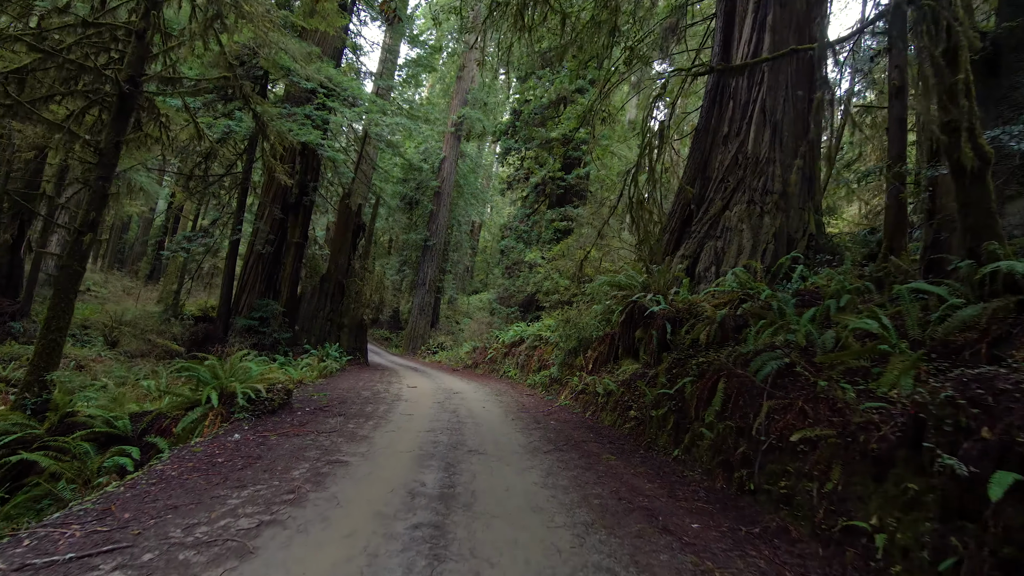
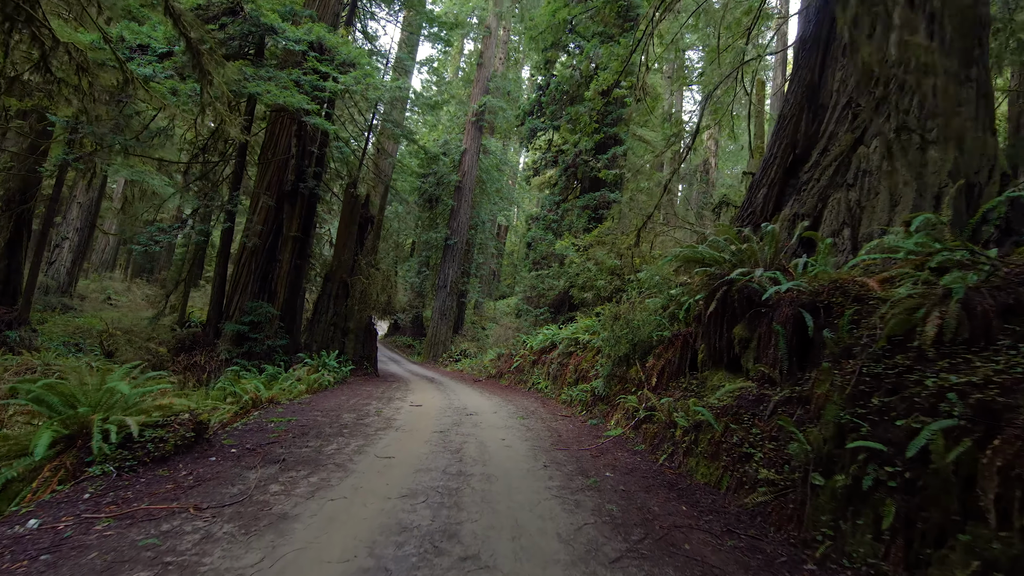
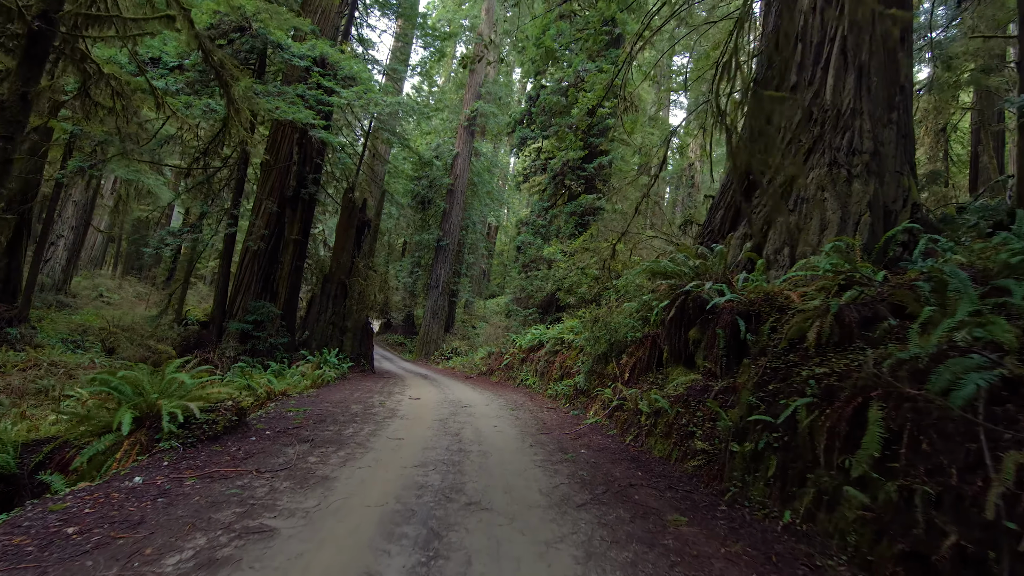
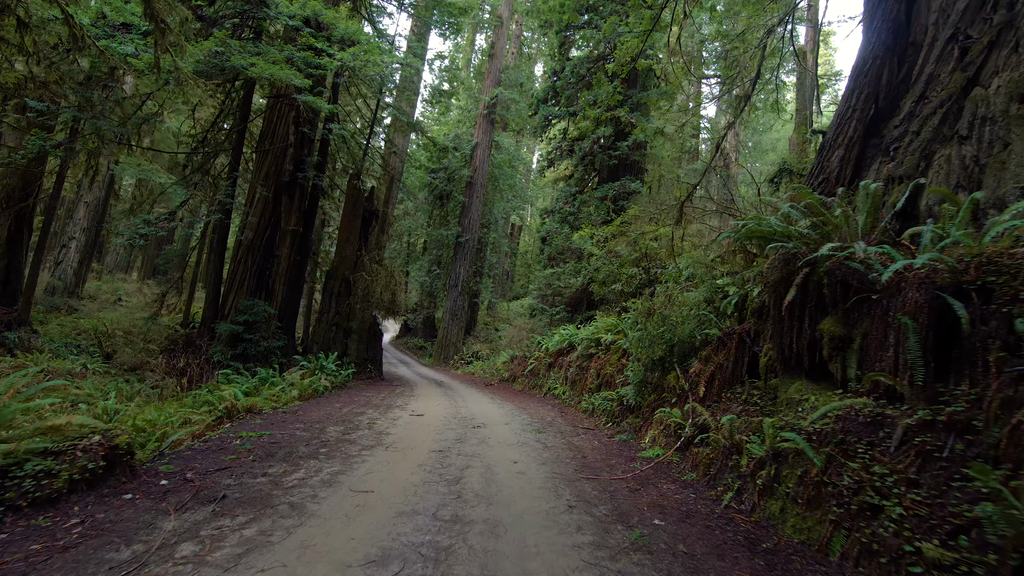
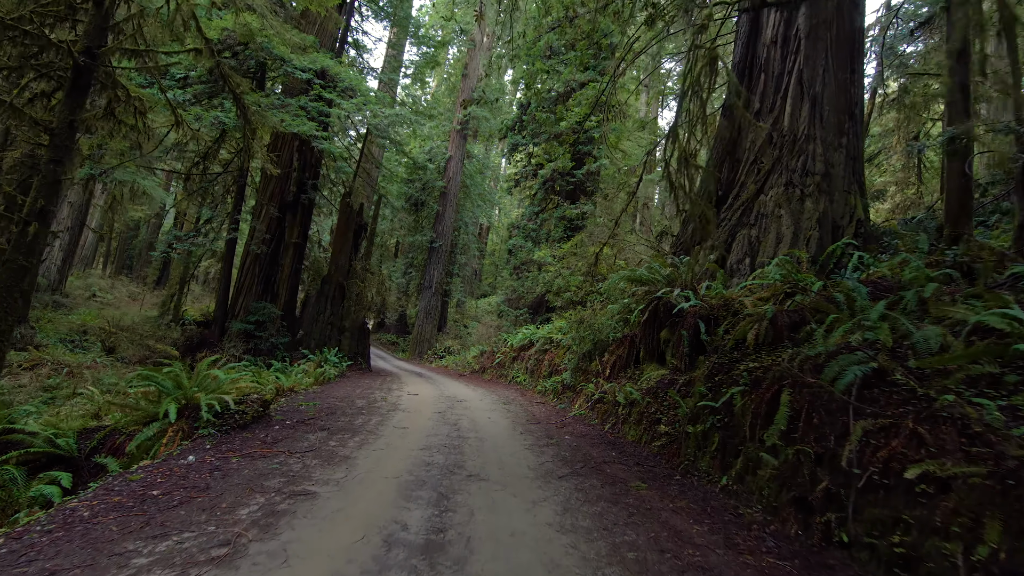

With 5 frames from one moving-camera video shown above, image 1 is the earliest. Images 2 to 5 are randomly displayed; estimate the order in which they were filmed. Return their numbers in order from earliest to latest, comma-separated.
5, 3, 2, 4
